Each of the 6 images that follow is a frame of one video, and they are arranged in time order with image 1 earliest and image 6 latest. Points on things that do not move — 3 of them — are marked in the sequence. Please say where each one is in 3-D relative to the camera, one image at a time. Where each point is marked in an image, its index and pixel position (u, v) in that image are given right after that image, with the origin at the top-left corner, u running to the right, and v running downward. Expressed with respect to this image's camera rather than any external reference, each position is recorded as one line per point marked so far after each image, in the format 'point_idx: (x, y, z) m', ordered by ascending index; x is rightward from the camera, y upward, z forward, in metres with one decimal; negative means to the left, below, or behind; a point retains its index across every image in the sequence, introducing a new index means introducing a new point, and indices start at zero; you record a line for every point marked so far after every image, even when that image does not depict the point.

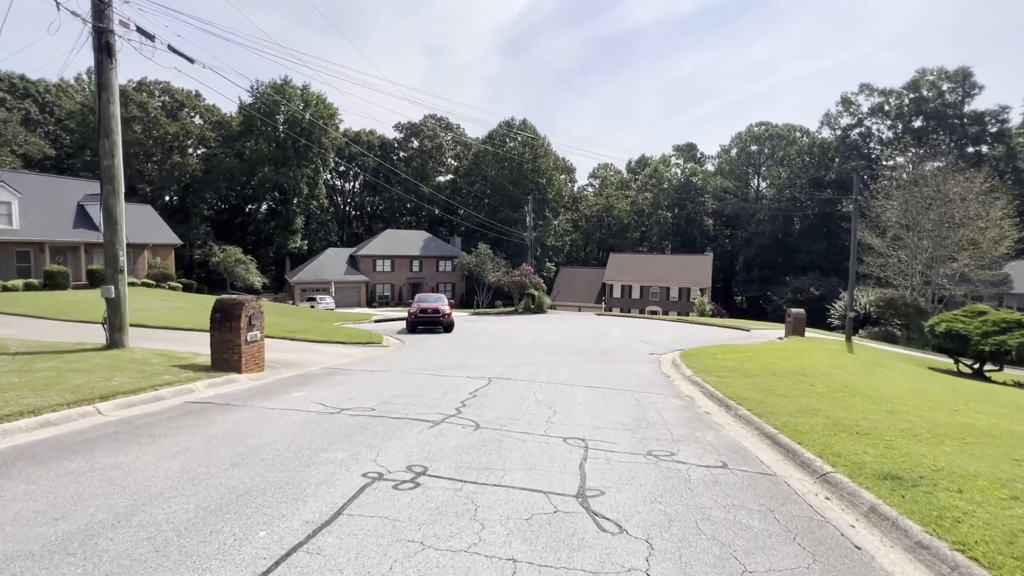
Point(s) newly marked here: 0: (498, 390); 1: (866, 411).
0: (-0.3, -1.9, +8.9) m
1: (+6.4, -2.2, +8.4) m
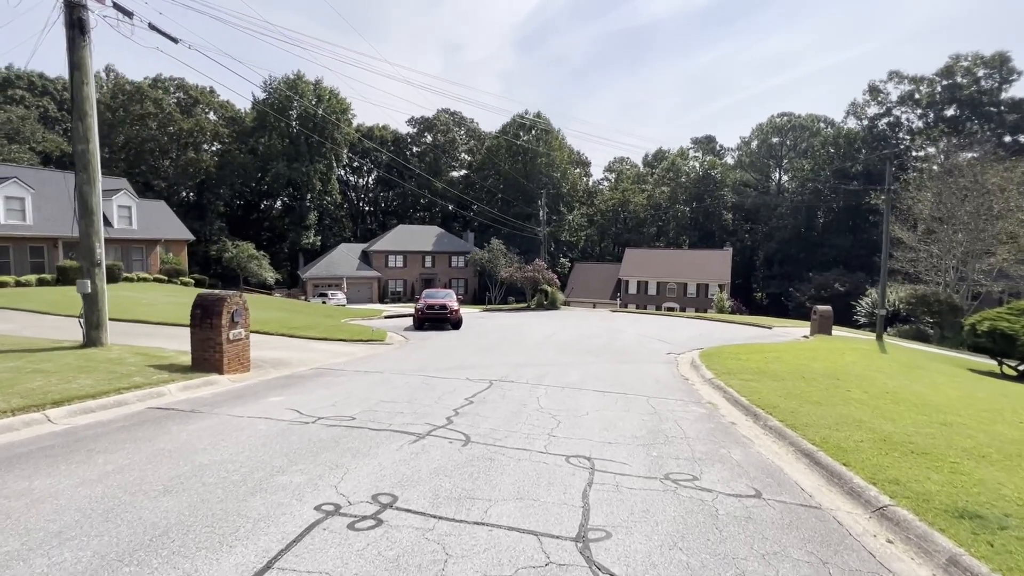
0: (-0.2, -1.9, +8.1) m
1: (+6.4, -2.1, +7.4) m
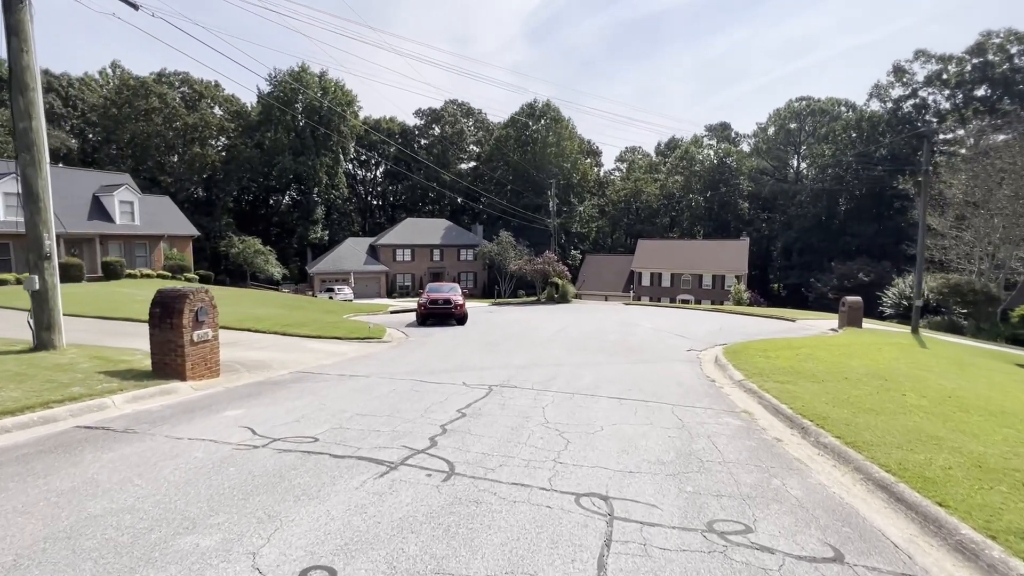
0: (-0.2, -1.7, +6.9) m
1: (+6.4, -1.9, +6.1) m
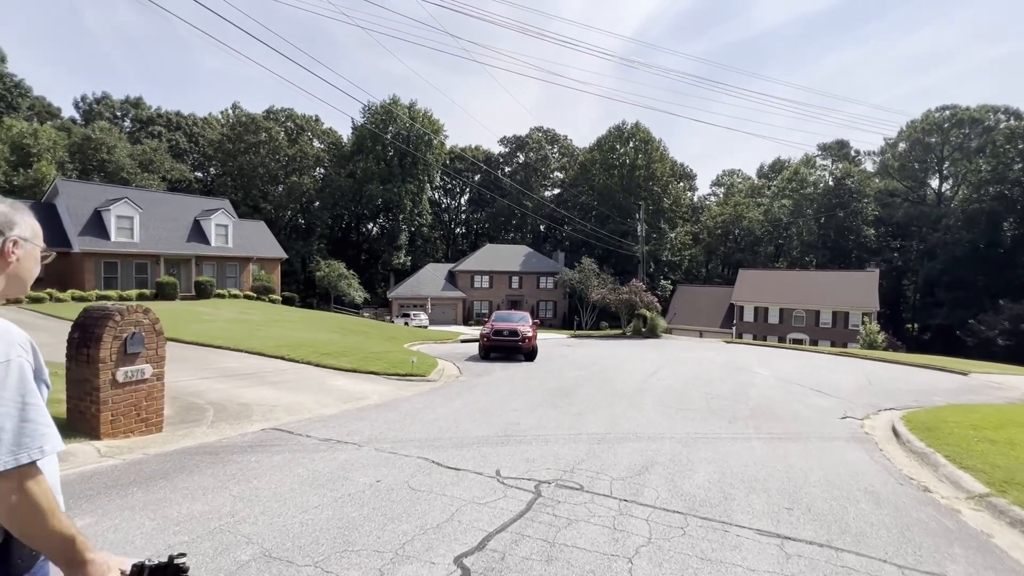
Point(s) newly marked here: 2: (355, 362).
0: (+0.2, -2.0, +3.5) m
1: (+6.5, -2.3, +1.5) m
2: (-4.5, -2.1, +13.4) m
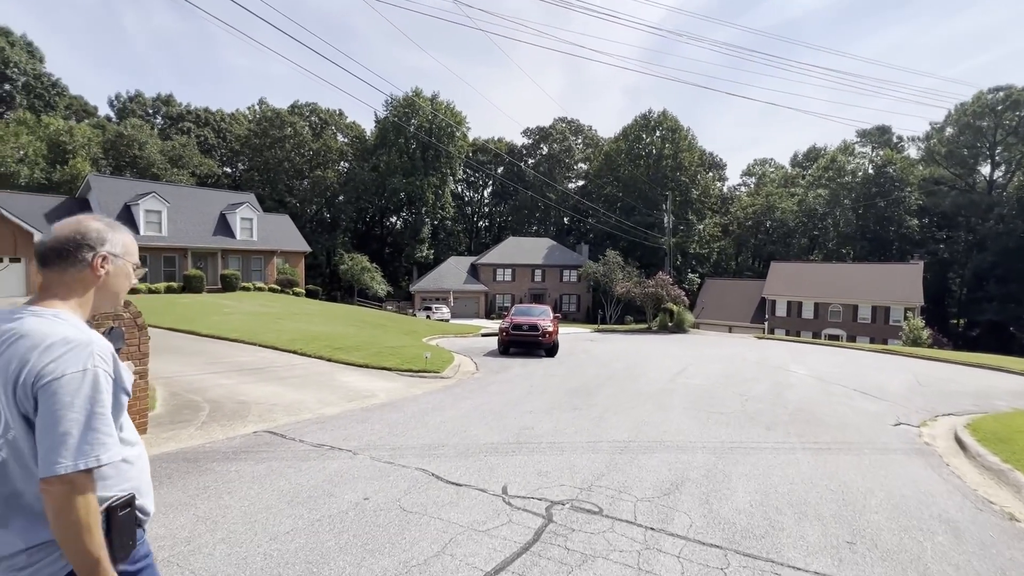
0: (+0.2, -1.9, +2.9) m
1: (+6.4, -2.2, +0.6) m
2: (-4.0, -1.9, +12.9) m
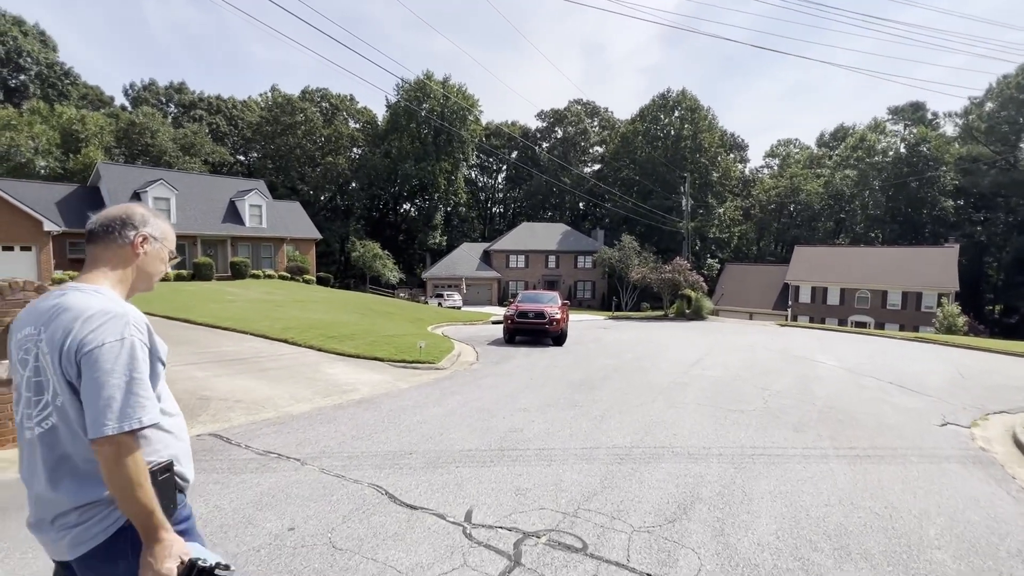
0: (-0.1, -1.8, +2.0) m
1: (+6.0, -2.1, -0.5) m
2: (-3.9, -1.5, +12.2) m
